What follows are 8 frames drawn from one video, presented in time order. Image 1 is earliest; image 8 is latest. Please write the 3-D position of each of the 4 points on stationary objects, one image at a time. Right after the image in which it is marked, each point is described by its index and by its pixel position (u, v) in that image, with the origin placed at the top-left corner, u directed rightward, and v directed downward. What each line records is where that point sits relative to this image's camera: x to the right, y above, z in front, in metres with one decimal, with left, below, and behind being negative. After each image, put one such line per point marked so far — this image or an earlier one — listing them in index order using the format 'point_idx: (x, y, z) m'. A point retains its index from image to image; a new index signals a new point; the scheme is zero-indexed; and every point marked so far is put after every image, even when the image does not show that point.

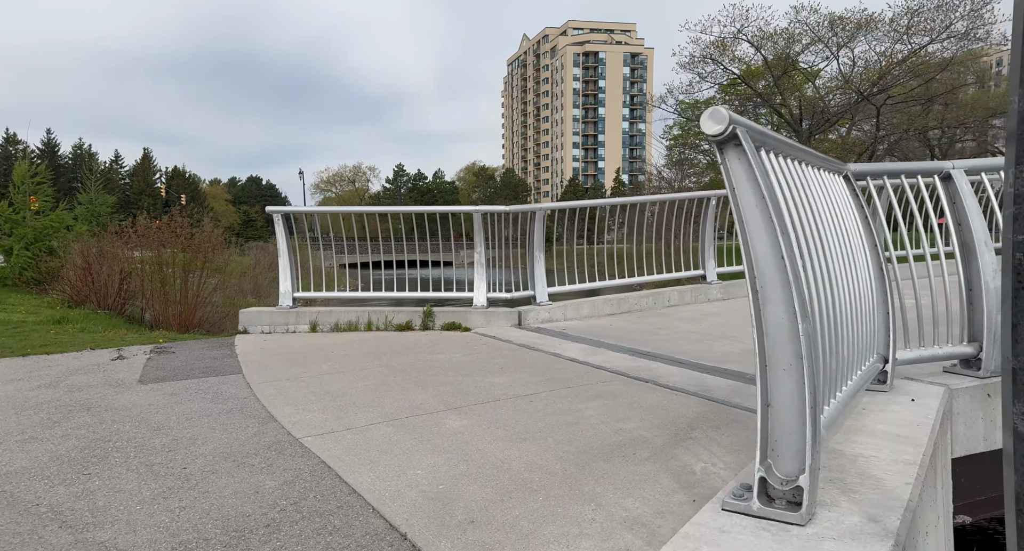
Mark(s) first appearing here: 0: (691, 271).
0: (+2.0, 0.0, +7.0) m
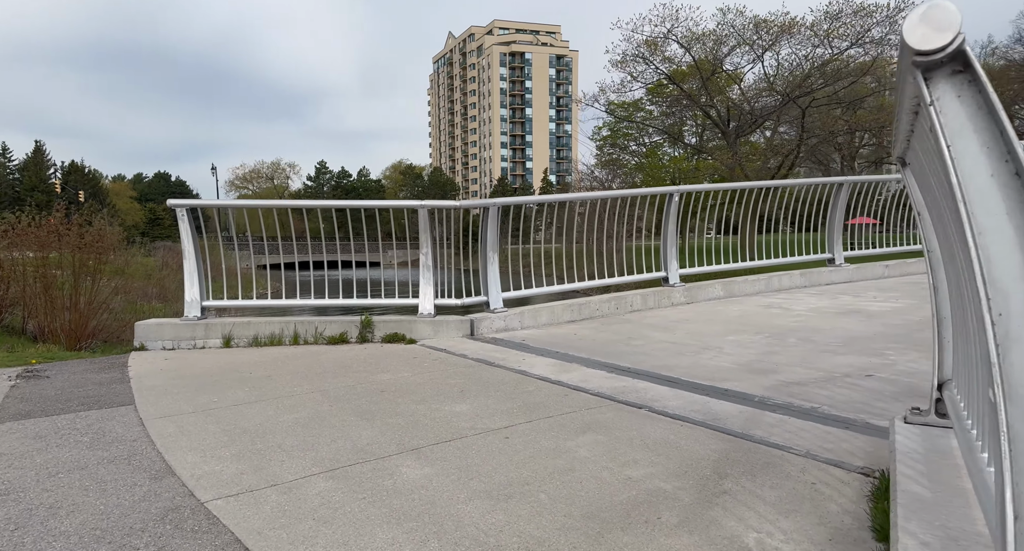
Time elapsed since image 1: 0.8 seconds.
0: (+1.5, 0.0, +6.5) m
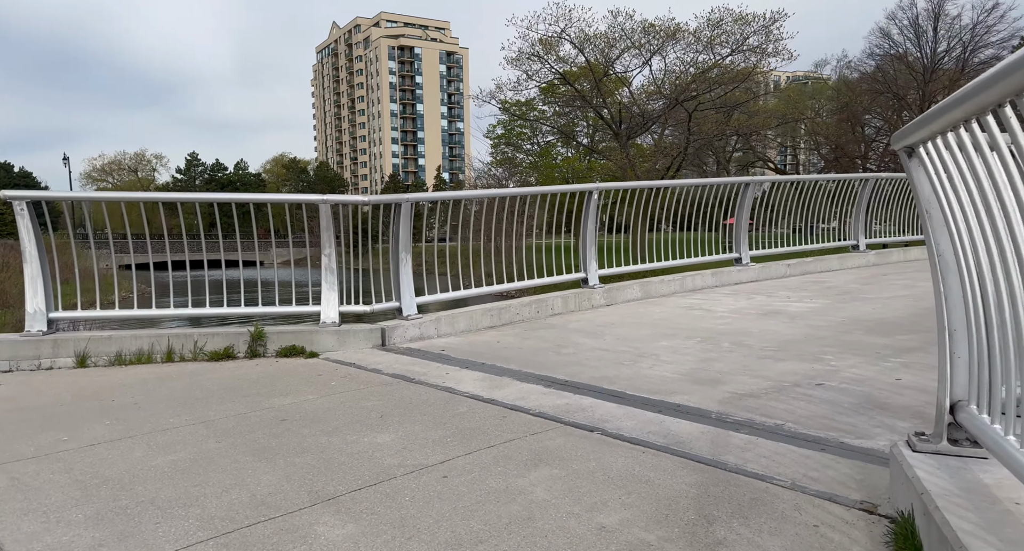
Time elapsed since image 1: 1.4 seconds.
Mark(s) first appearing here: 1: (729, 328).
0: (+0.6, 0.0, +6.2) m
1: (+1.5, -0.4, +4.5) m
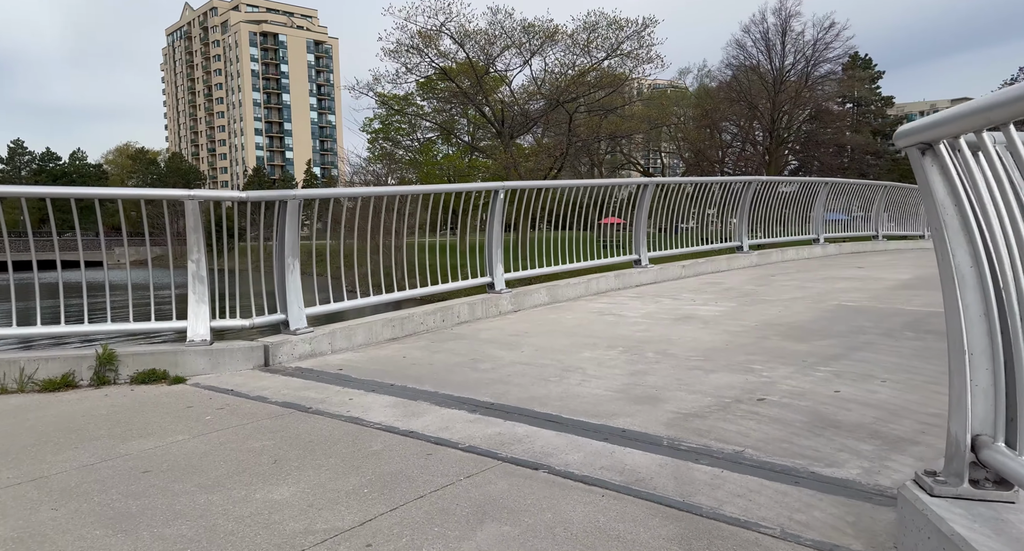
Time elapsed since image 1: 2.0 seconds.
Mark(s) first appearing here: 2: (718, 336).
0: (-0.3, 0.0, +5.8) m
1: (+0.9, -0.4, +4.4) m
2: (+1.3, -0.4, +4.2) m
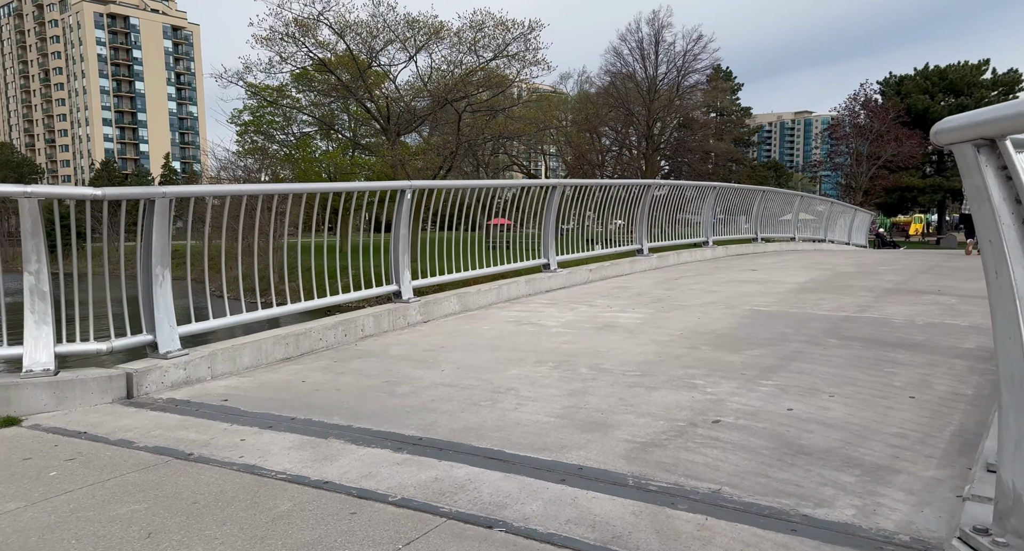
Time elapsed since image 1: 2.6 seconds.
0: (-1.1, -0.1, +5.3) m
1: (+0.4, -0.5, +4.1) m
2: (+0.8, -0.4, +4.0) m
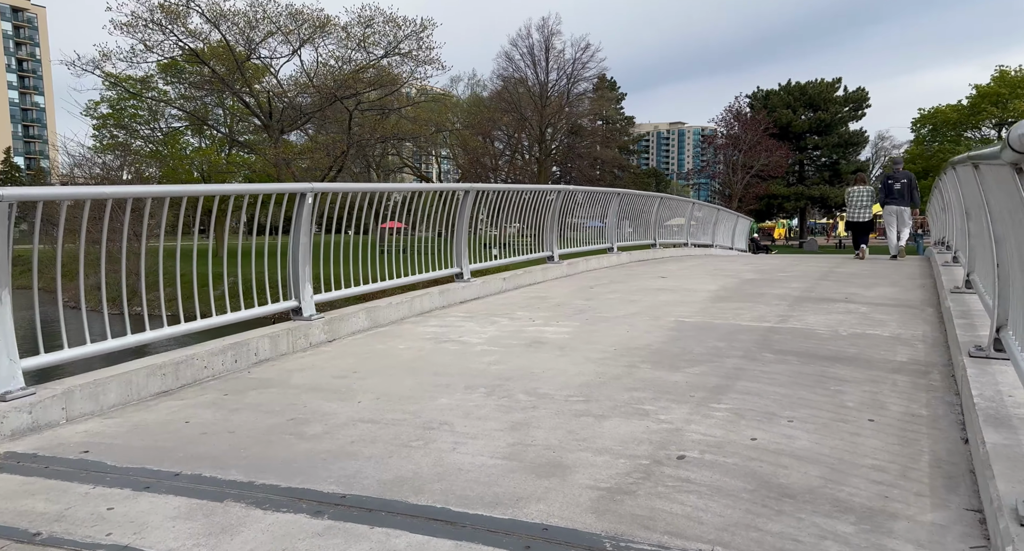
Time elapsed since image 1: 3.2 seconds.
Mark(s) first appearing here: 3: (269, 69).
0: (-1.7, -0.2, +4.7) m
1: (0.0, -0.6, +3.7) m
2: (+0.4, -0.5, +3.7) m
3: (-6.9, +6.1, +19.0) m
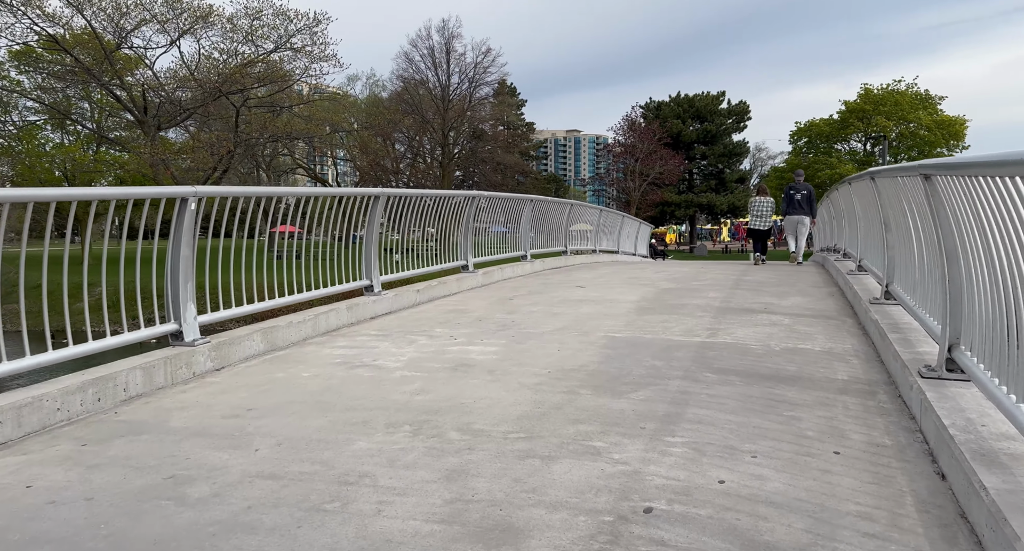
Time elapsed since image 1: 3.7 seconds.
0: (-2.2, -0.3, +4.0) m
1: (-0.4, -0.7, +3.3) m
2: (0.0, -0.6, +3.4) m
3: (-9.7, +5.9, +17.3) m
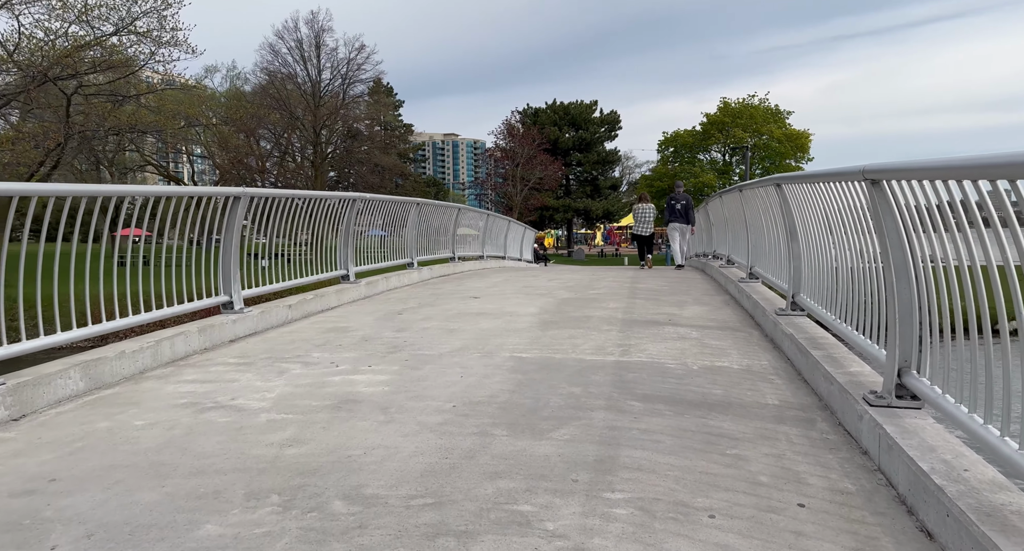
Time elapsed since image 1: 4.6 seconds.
0: (-2.7, -0.4, +2.9) m
1: (-0.8, -0.7, +2.6) m
2: (-0.4, -0.7, +2.8) m
3: (-12.6, +5.6, +14.7) m
